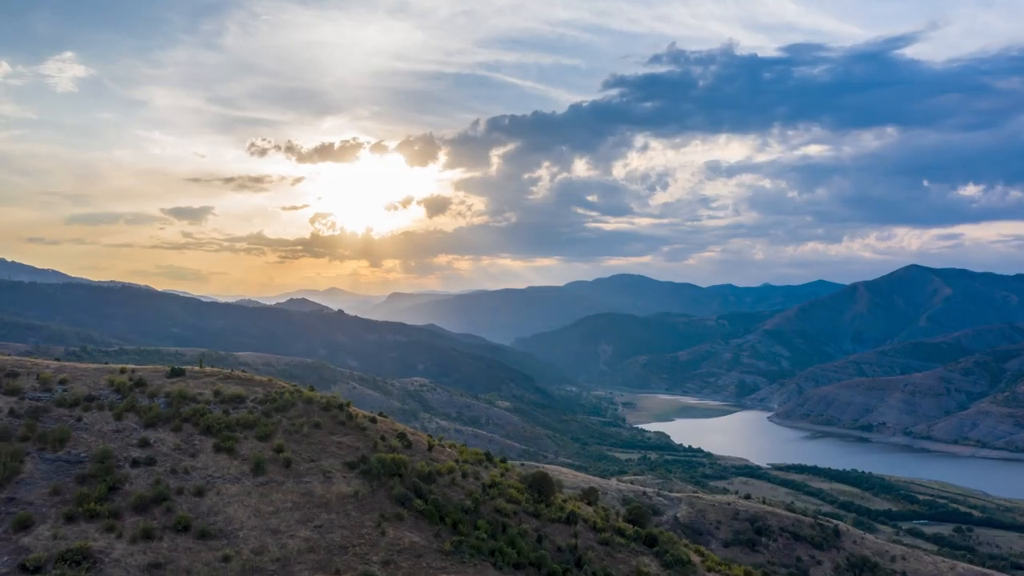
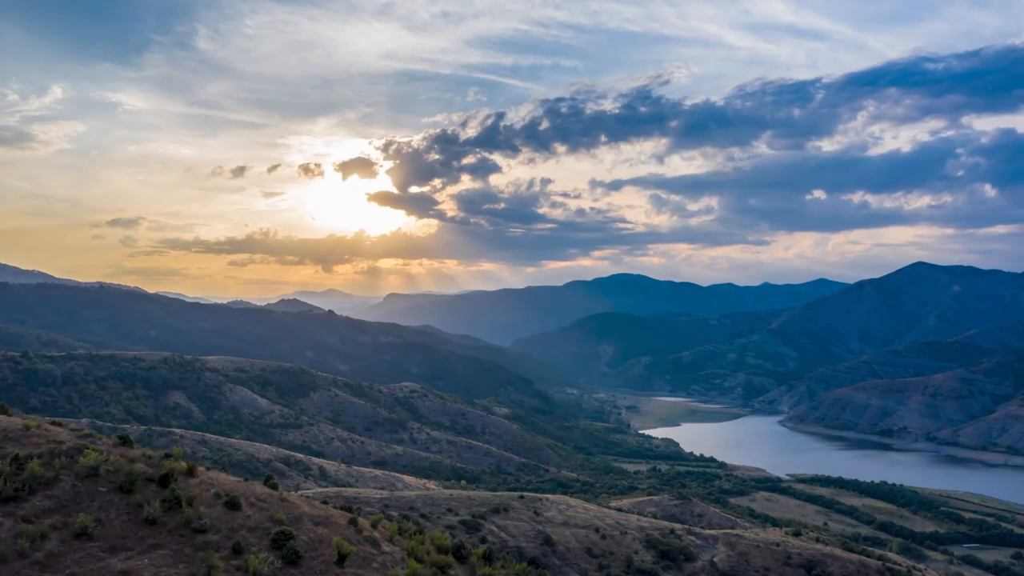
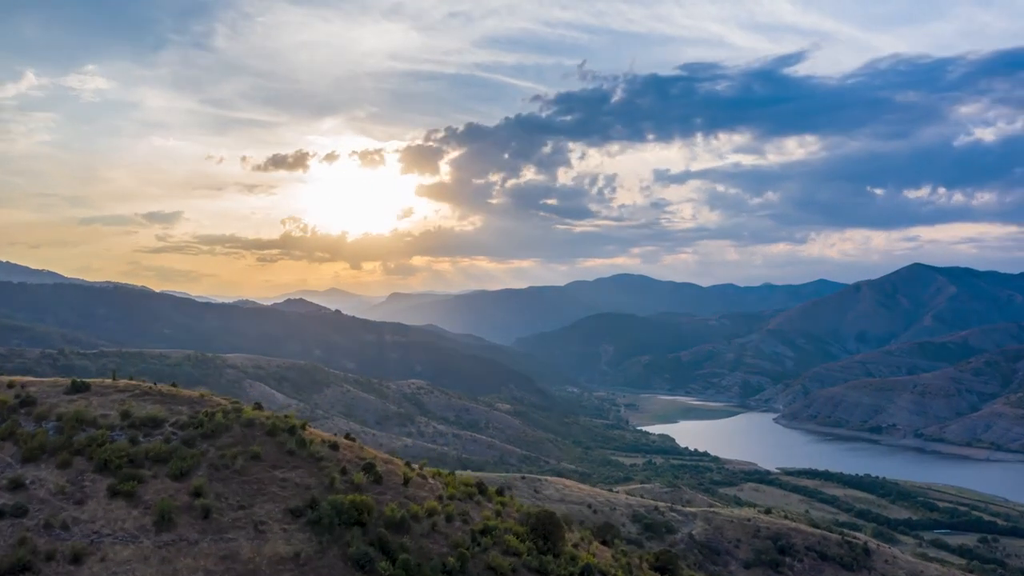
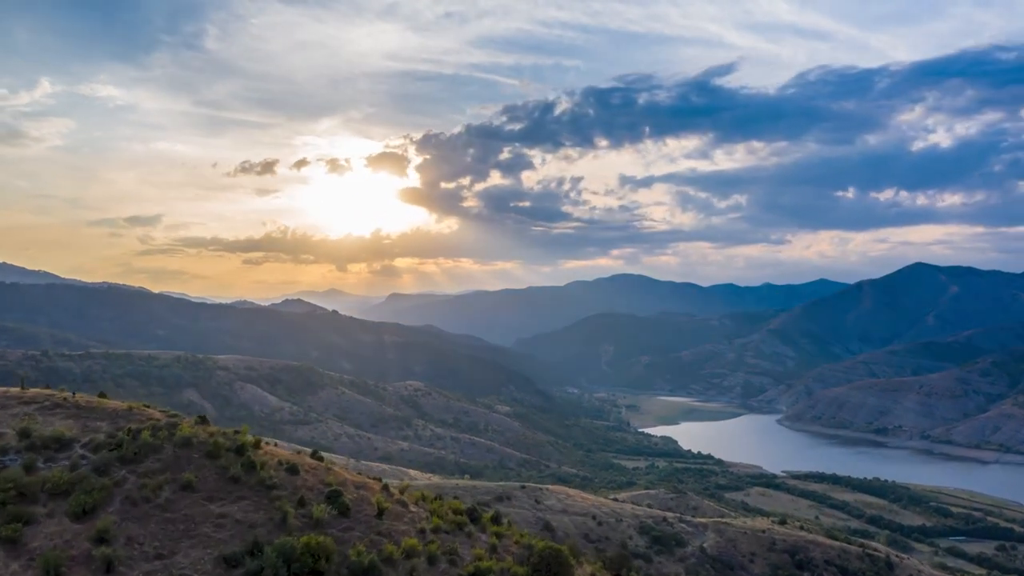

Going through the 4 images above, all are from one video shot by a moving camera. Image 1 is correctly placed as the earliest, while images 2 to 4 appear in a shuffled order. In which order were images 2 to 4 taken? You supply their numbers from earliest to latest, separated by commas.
3, 4, 2
